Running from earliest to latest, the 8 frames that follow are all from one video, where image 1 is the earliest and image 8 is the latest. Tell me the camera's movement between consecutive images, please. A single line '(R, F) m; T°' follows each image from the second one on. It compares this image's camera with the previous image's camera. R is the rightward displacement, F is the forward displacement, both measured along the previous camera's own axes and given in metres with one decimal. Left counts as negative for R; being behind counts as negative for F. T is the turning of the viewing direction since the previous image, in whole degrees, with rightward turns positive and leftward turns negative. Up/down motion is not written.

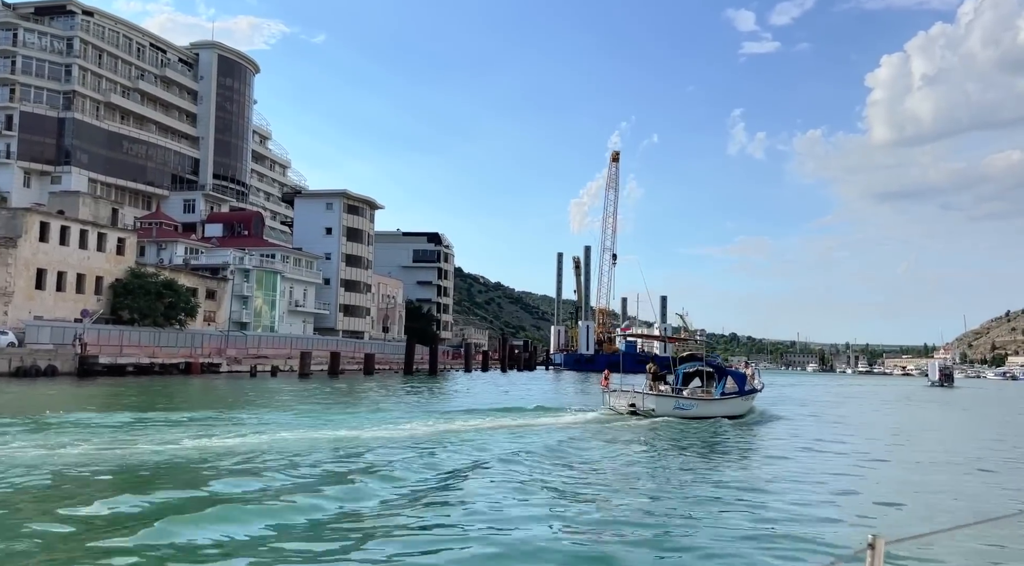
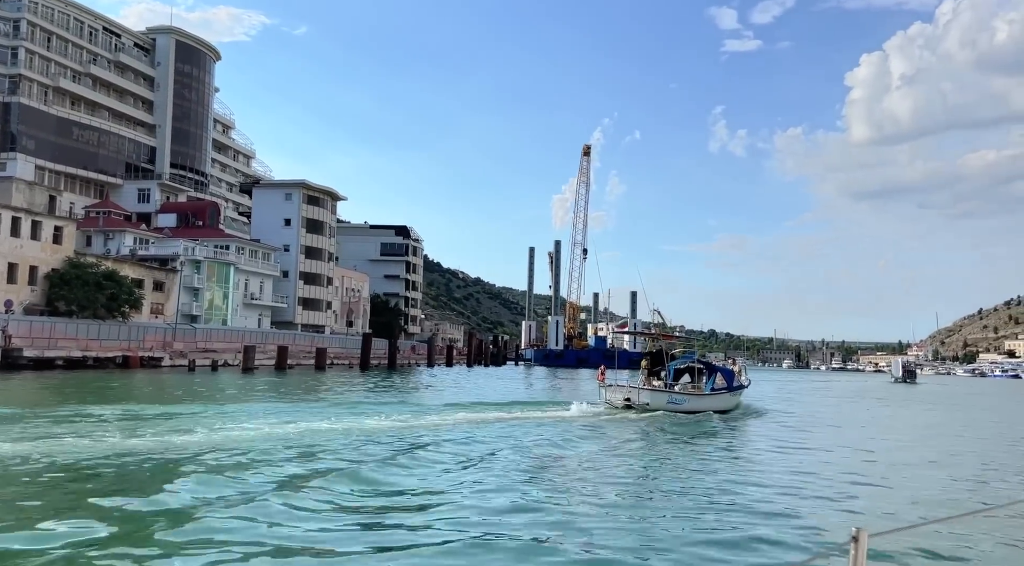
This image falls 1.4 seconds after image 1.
(+0.6, +0.7) m; +1°
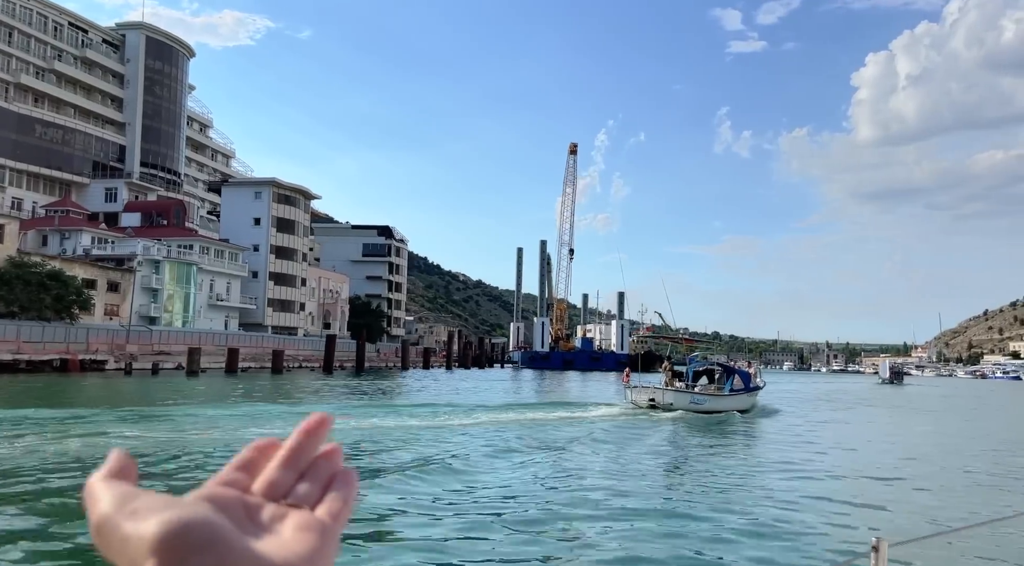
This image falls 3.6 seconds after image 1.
(+1.1, +0.8) m; 0°
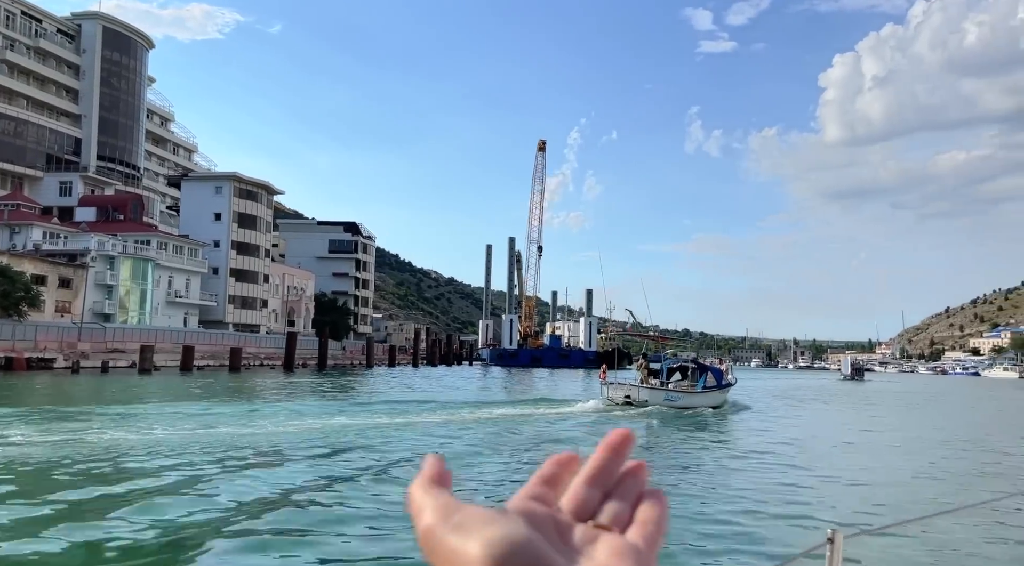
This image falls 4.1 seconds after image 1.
(+0.2, +0.5) m; +2°
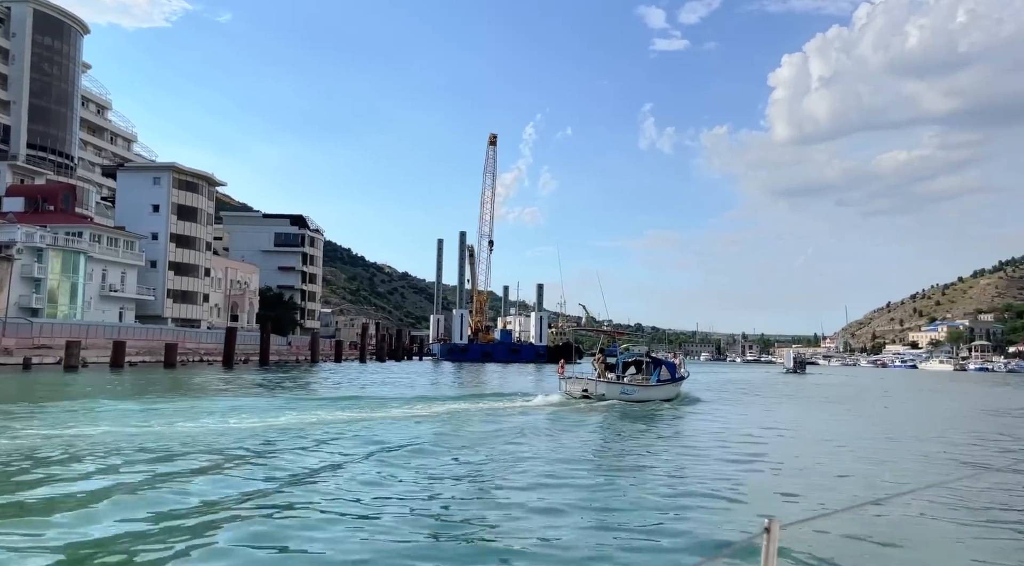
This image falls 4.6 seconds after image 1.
(+0.2, +0.6) m; +3°
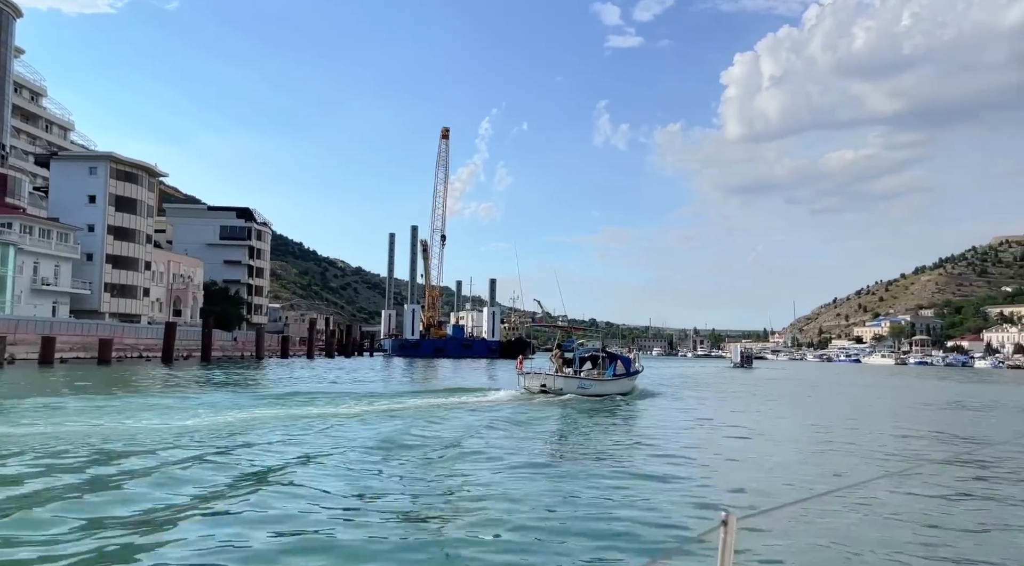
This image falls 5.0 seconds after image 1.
(+0.1, +0.6) m; +3°
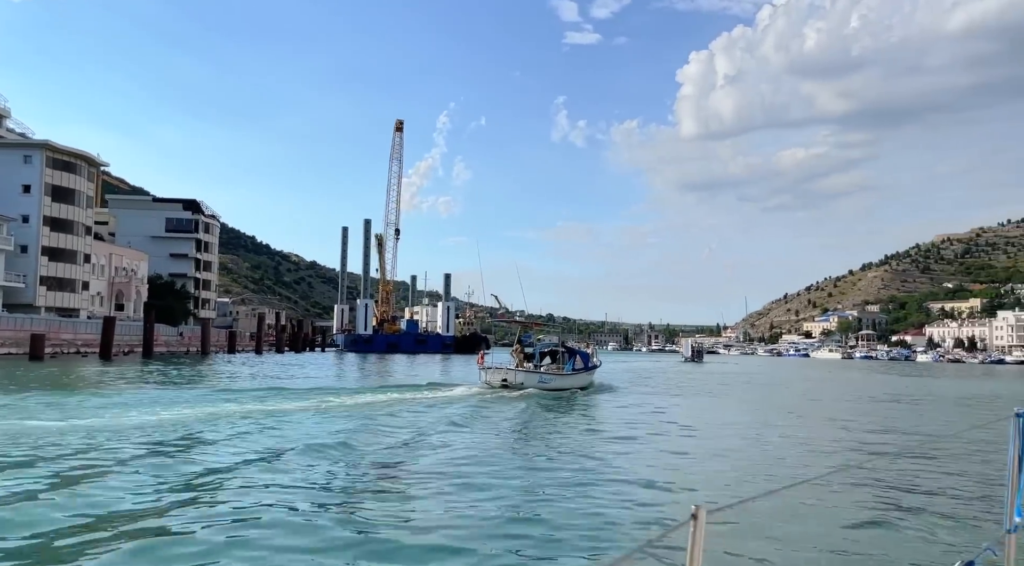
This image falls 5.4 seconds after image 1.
(+0.1, +0.6) m; +3°
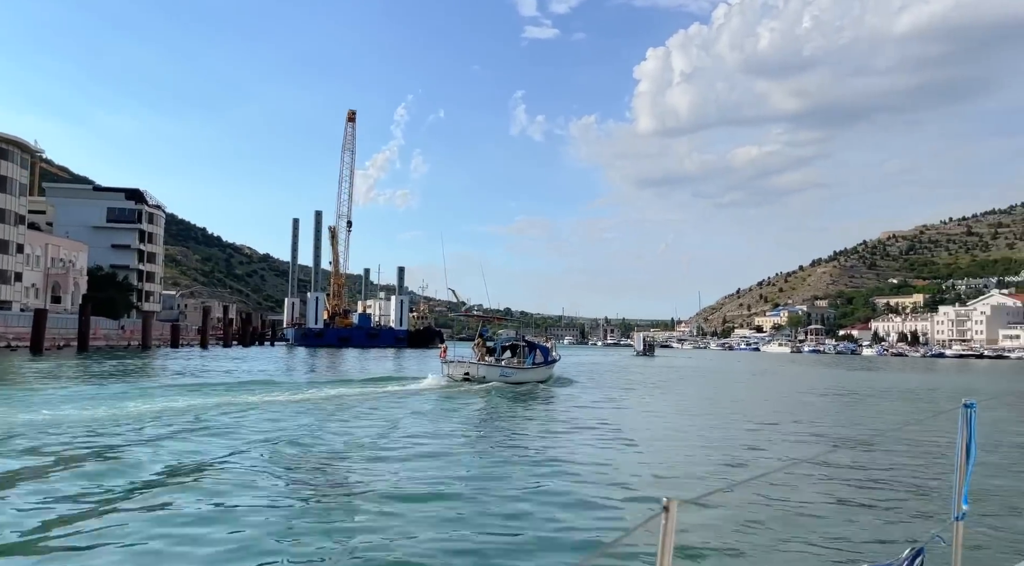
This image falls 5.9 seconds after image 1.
(+0.2, +0.7) m; +3°
